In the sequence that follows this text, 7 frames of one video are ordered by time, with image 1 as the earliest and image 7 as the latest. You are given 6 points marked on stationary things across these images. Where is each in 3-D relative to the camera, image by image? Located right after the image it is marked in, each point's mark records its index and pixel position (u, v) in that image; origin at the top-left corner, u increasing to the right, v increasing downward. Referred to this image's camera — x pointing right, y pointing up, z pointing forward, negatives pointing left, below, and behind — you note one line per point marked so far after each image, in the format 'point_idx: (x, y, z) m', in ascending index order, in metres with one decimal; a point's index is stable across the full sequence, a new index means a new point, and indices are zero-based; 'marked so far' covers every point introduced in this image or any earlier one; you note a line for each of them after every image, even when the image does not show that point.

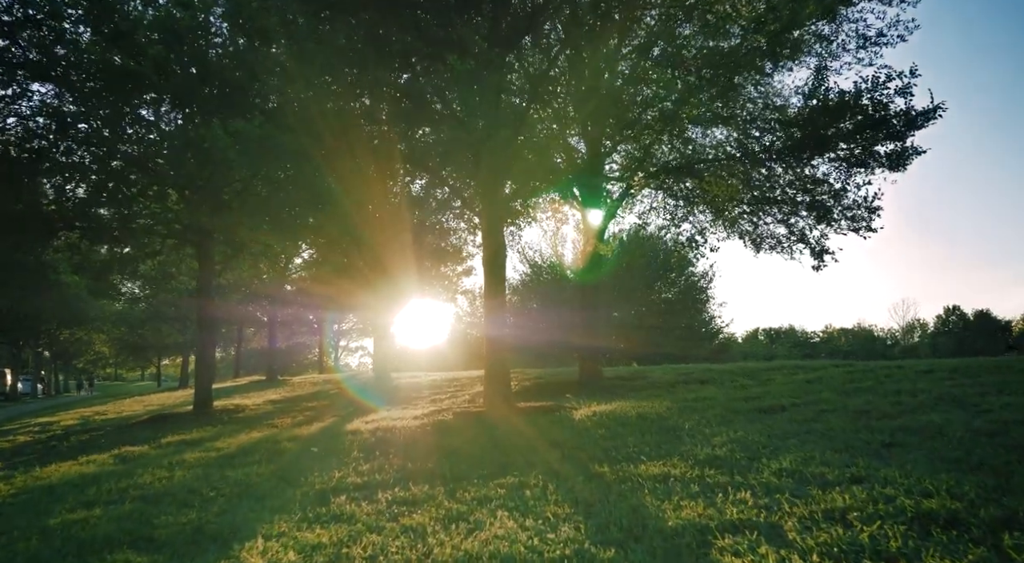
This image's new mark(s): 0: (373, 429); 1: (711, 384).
0: (-2.7, -2.8, +12.7) m
1: (+4.7, -2.5, +15.9) m
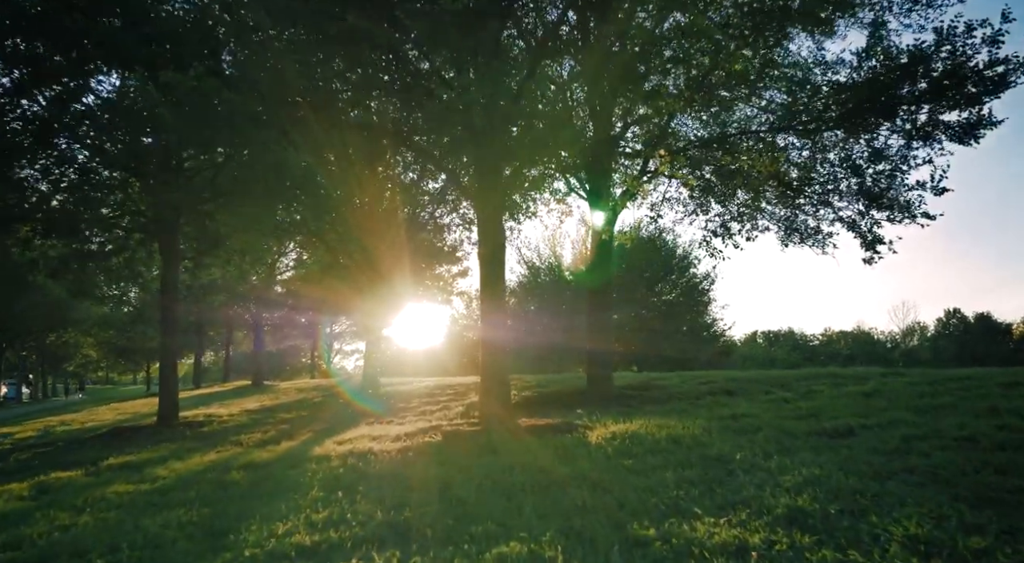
0: (-2.6, -2.7, +10.5) m
1: (+4.7, -2.4, +13.7) m
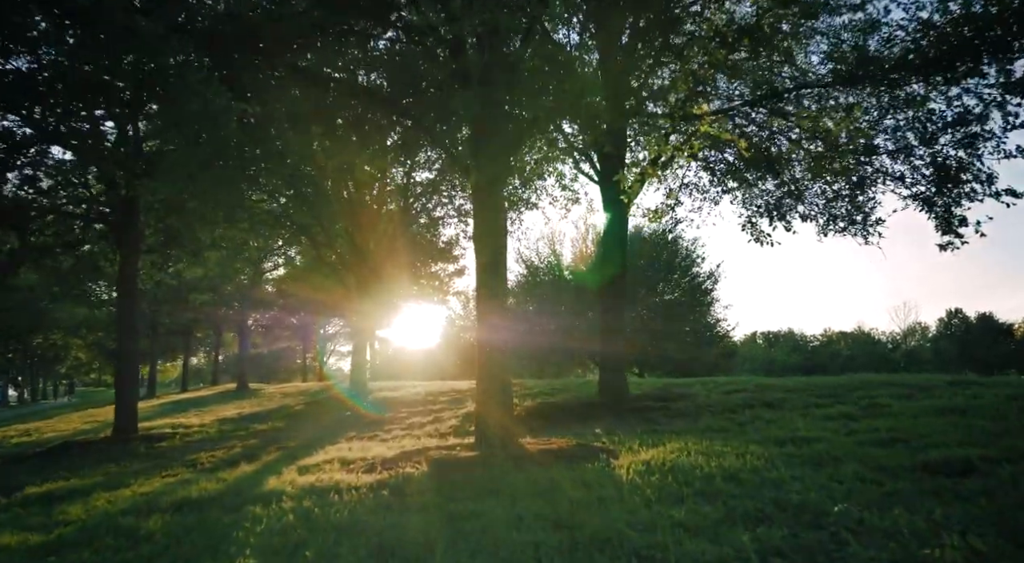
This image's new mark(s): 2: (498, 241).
0: (-2.6, -2.5, +8.2) m
1: (+4.7, -2.2, +11.5) m
2: (-0.2, +0.7, +11.1) m
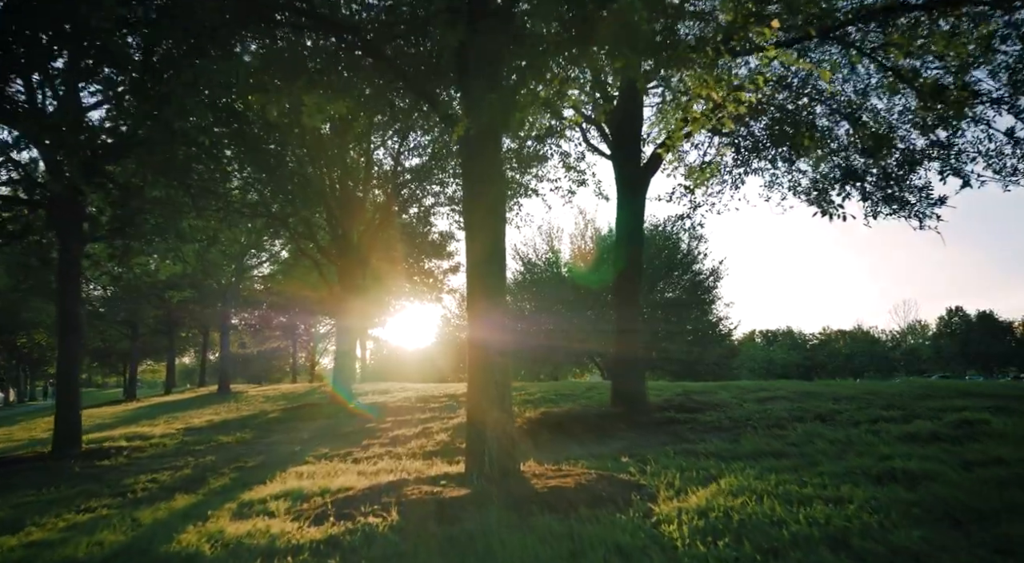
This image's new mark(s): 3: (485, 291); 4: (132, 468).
0: (-2.6, -2.4, +6.0) m
1: (+4.7, -2.0, +9.3) m
2: (-0.2, +0.9, +8.9) m
3: (-0.3, -0.1, +8.3) m
4: (-7.6, -3.7, +13.3) m
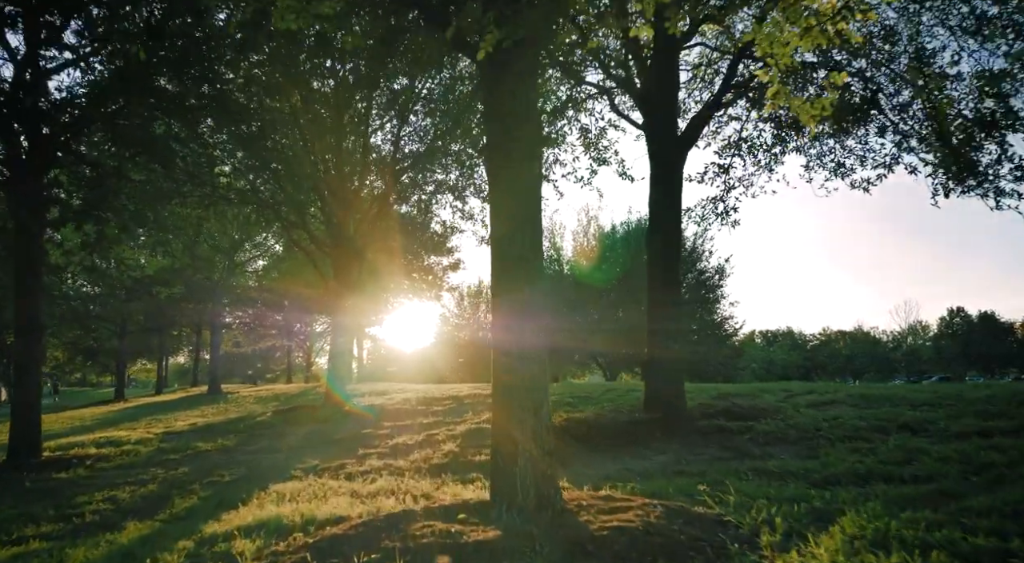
0: (-2.2, -2.1, +4.2) m
1: (+5.1, -1.8, +7.5) m
2: (+0.1, +1.1, +7.1) m
3: (0.0, +0.1, +6.6) m
4: (-7.3, -3.4, +11.6) m
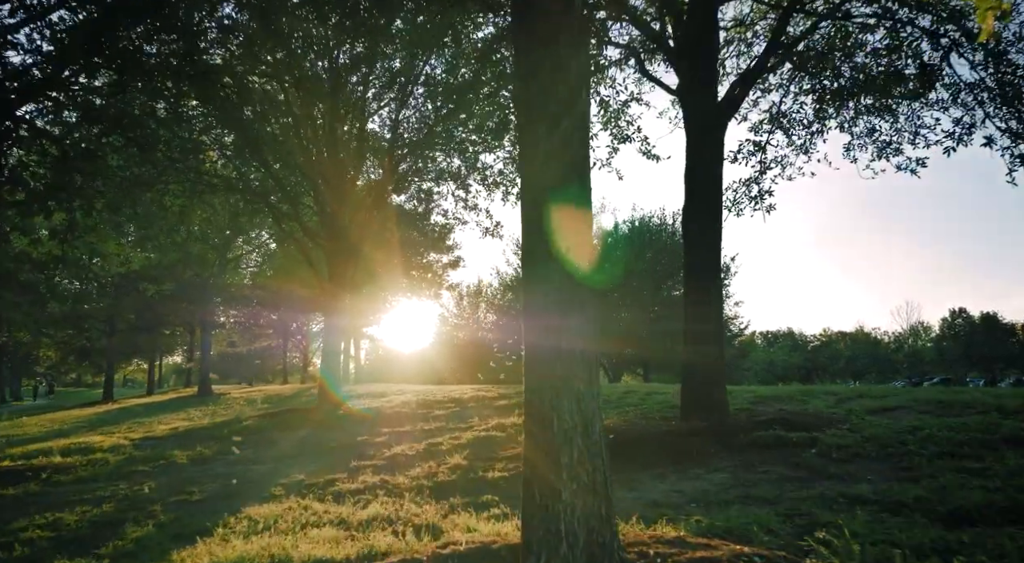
0: (-2.0, -1.9, +2.6) m
1: (+5.3, -1.6, +6.0) m
2: (+0.4, +1.3, +5.5) m
3: (+0.3, +0.3, +5.0) m
4: (-7.0, -3.2, +10.0) m
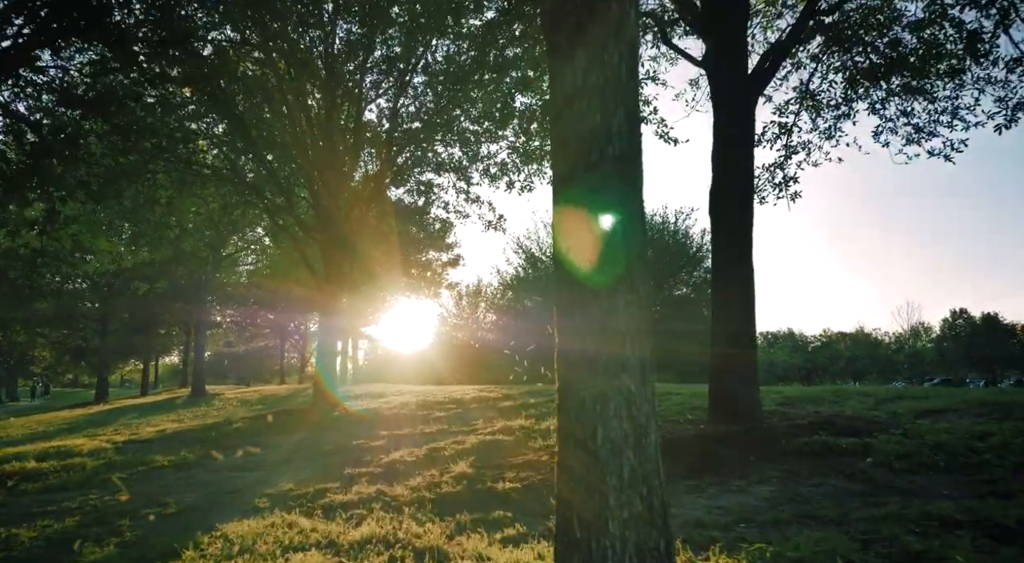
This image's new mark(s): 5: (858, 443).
0: (-1.8, -1.7, +1.7) m
1: (+5.5, -1.5, +5.1) m
2: (+0.5, +1.5, +4.6) m
3: (+0.4, +0.5, +4.1) m
4: (-6.9, -3.1, +9.0) m
5: (+4.0, -1.8, +7.5) m
